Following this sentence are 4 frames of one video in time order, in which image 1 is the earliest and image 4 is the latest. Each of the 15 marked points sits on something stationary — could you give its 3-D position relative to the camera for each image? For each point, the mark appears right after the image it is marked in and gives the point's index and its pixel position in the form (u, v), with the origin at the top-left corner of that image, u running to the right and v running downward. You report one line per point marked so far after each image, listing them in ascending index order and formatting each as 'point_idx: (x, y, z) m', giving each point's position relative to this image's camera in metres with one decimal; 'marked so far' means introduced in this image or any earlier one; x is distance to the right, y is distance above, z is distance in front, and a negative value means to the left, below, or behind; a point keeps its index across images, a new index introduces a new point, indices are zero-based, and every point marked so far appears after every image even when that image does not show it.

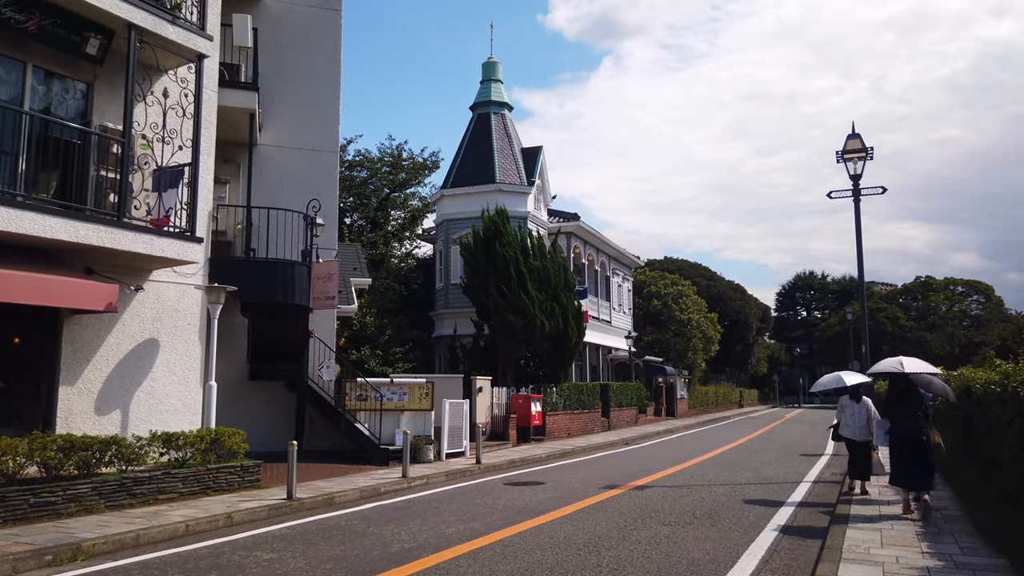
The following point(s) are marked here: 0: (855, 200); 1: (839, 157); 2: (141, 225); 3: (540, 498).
0: (+7.7, +2.0, +15.9) m
1: (+7.5, +3.0, +16.1) m
2: (-6.3, +1.1, +11.9) m
3: (+0.5, -3.7, +12.2) m
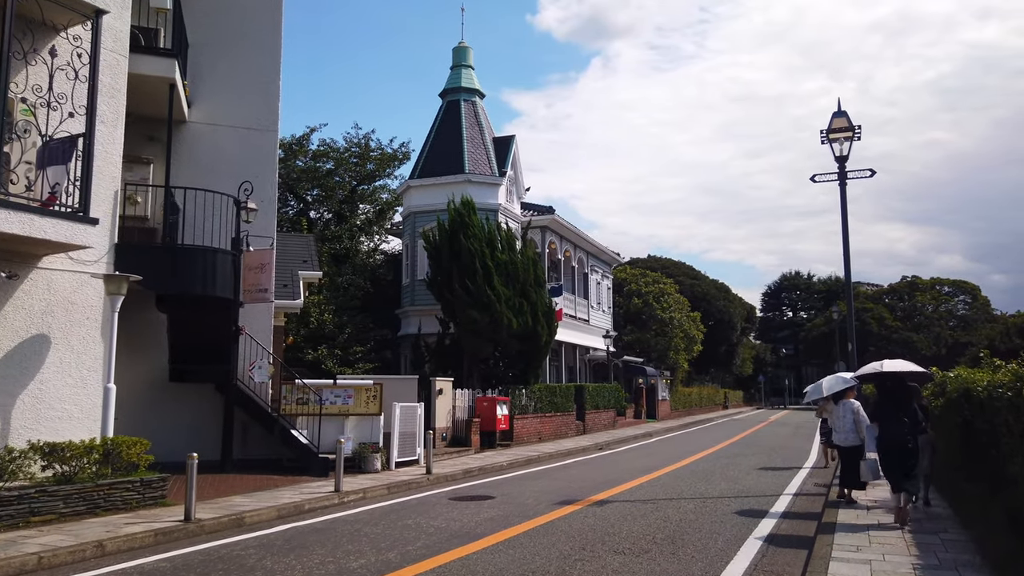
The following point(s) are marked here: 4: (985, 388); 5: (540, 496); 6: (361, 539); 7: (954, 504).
0: (+6.8, +2.2, +14.5) m
1: (+6.5, +3.2, +14.7) m
2: (-7.2, +1.2, +10.3) m
3: (-0.5, -3.5, +10.7) m
4: (+6.6, -1.4, +9.8) m
5: (+0.5, -3.8, +12.6) m
6: (-2.0, -3.2, +9.1) m
7: (+6.9, -3.4, +11.0) m
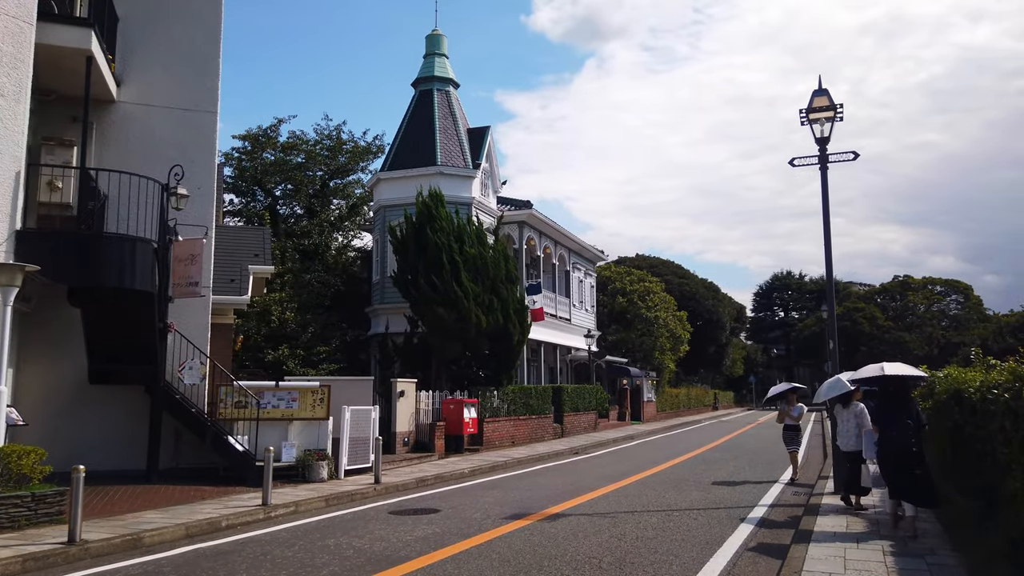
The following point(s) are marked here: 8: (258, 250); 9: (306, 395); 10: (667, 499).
0: (+5.9, +2.3, +13.4) m
1: (+5.6, +3.3, +13.6) m
2: (-8.0, +1.4, +9.1) m
3: (-1.3, -3.3, +9.5) m
4: (+5.7, -1.3, +8.6) m
5: (-0.4, -3.6, +11.5) m
6: (-2.8, -3.1, +7.9) m
7: (+6.0, -3.3, +9.8) m
8: (-6.8, +1.0, +18.9) m
9: (-4.3, -2.2, +14.8) m
10: (+2.8, -3.8, +12.7) m
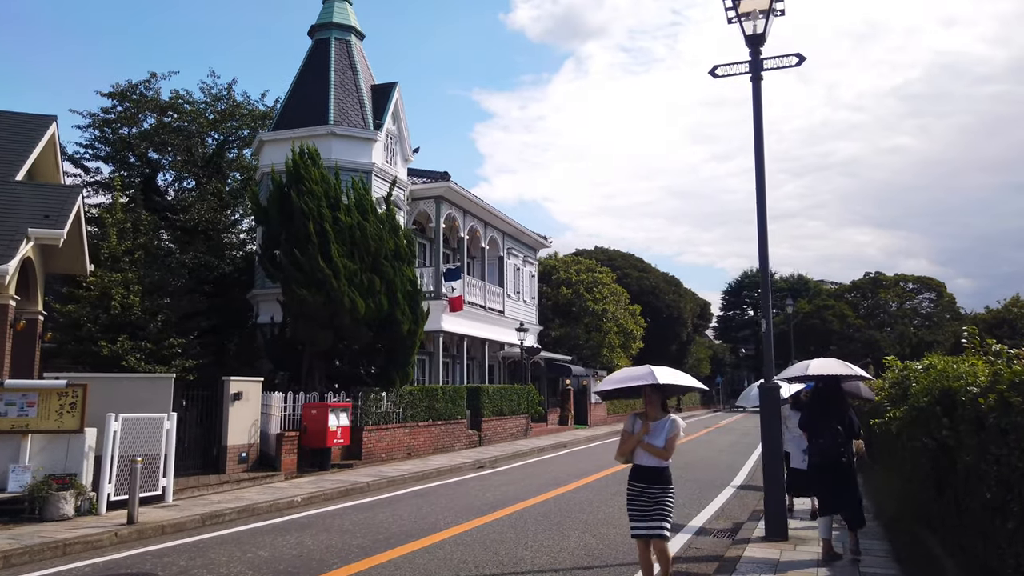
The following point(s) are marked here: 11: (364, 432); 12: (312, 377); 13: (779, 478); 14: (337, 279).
0: (+3.3, +2.8, +9.5) m
1: (+3.0, +3.9, +9.7) m
2: (-10.5, +2.0, +4.8) m
3: (-3.8, -2.8, +5.4) m
4: (+3.2, -0.7, +4.8) m
5: (-3.0, -3.0, +7.4) m
6: (-5.3, -2.5, +3.8) m
7: (+3.5, -2.7, +6.0) m
8: (-9.6, +1.6, +14.6) m
9: (-7.0, -1.6, +10.6) m
10: (+0.2, -3.2, +8.7) m
11: (-3.7, -3.6, +17.9) m
12: (-5.2, -2.3, +18.5) m
13: (+3.4, -2.4, +8.9) m
14: (-4.2, +0.2, +17.3) m
